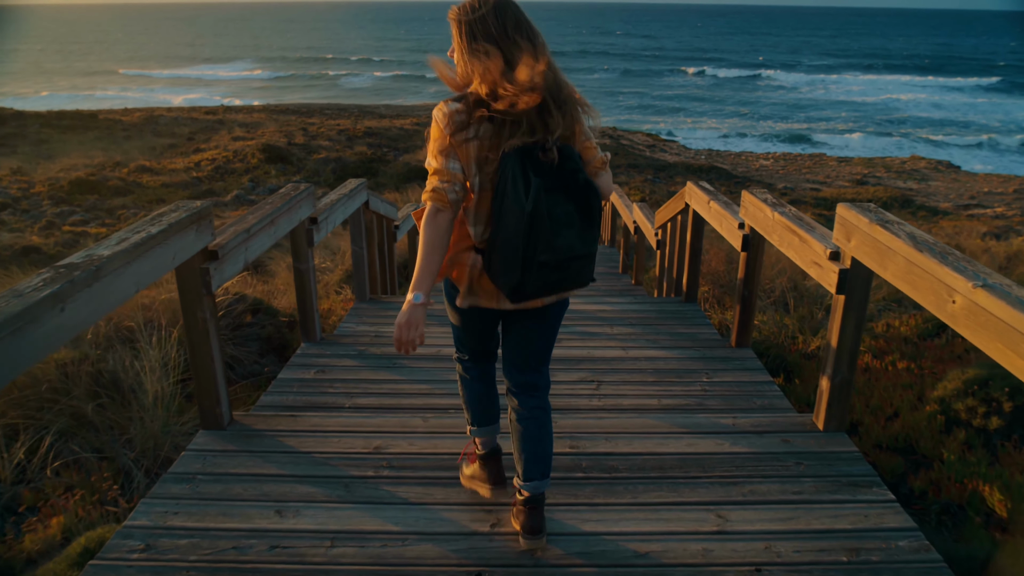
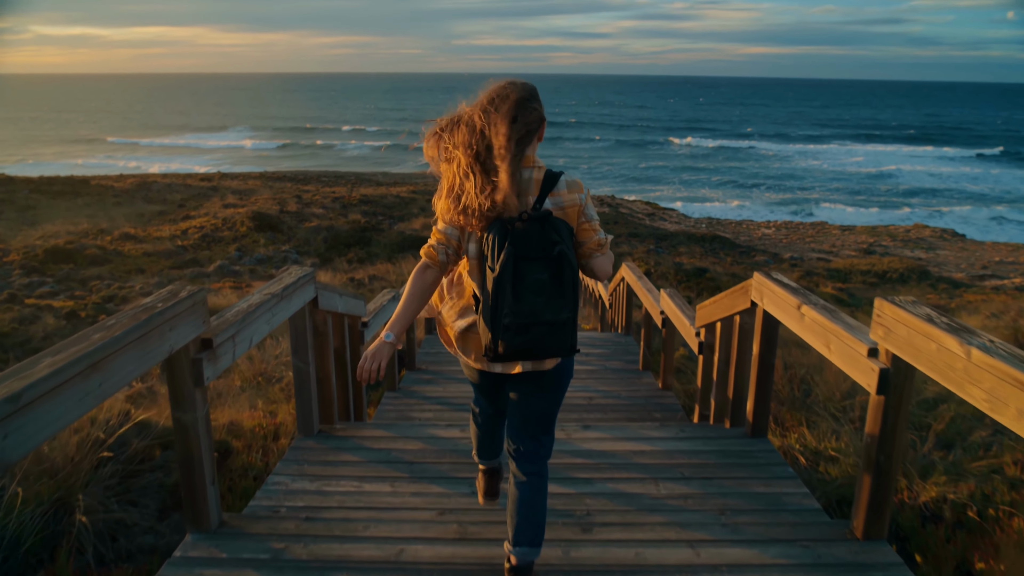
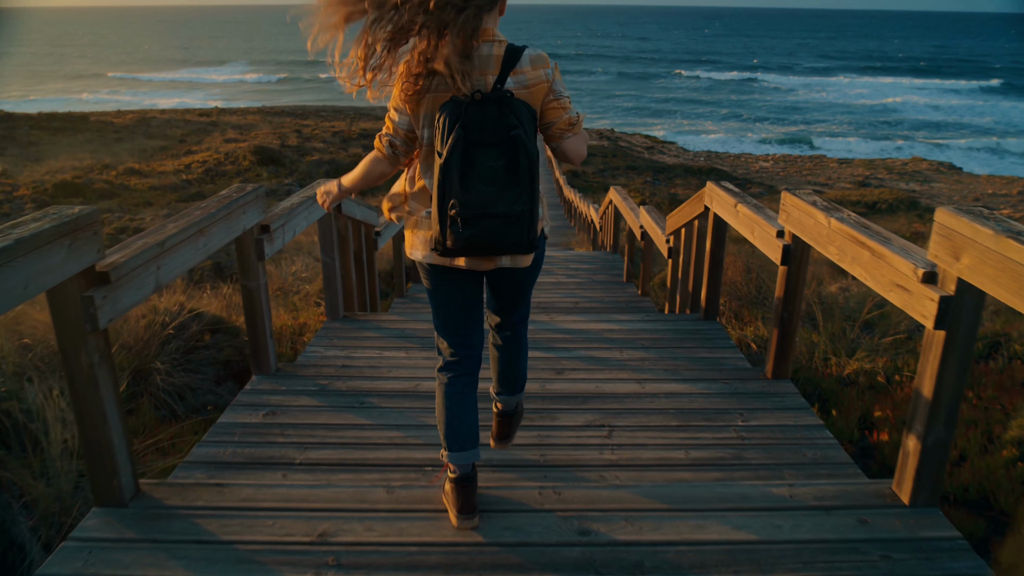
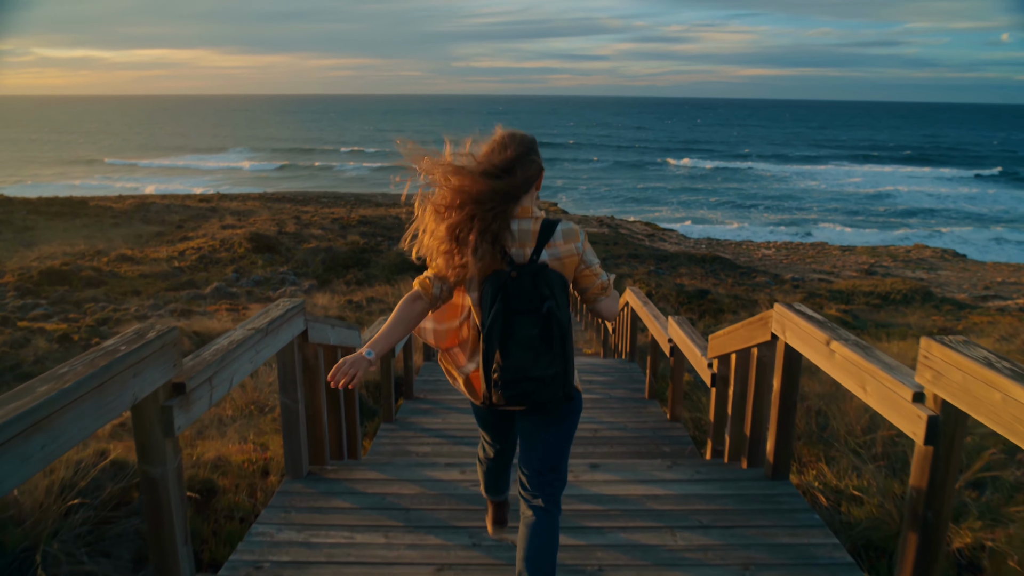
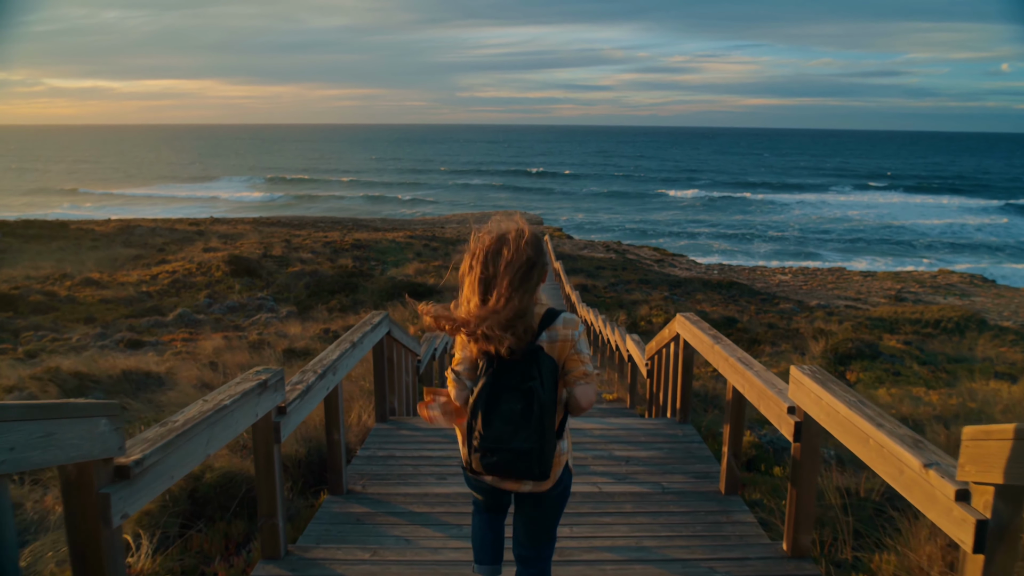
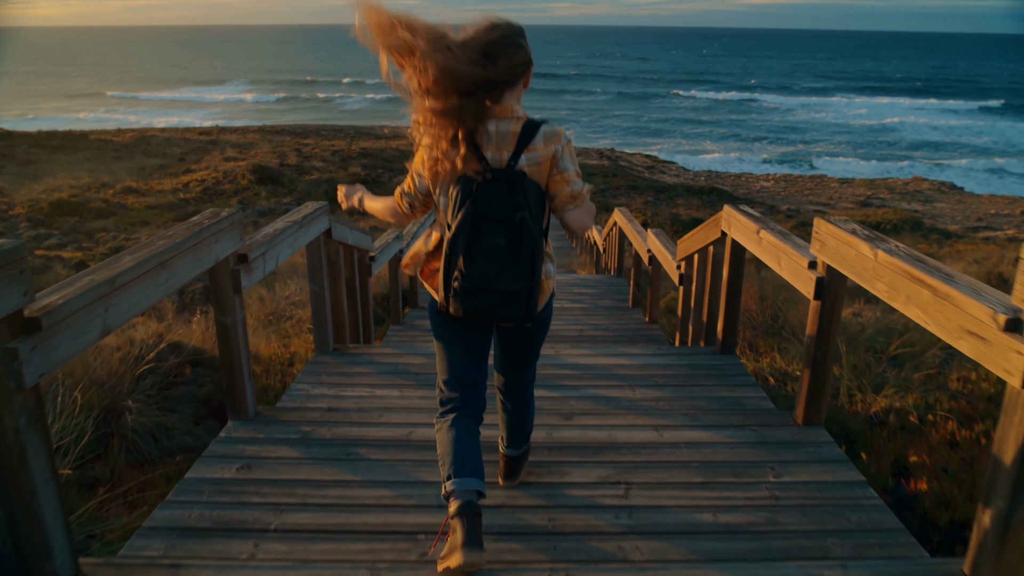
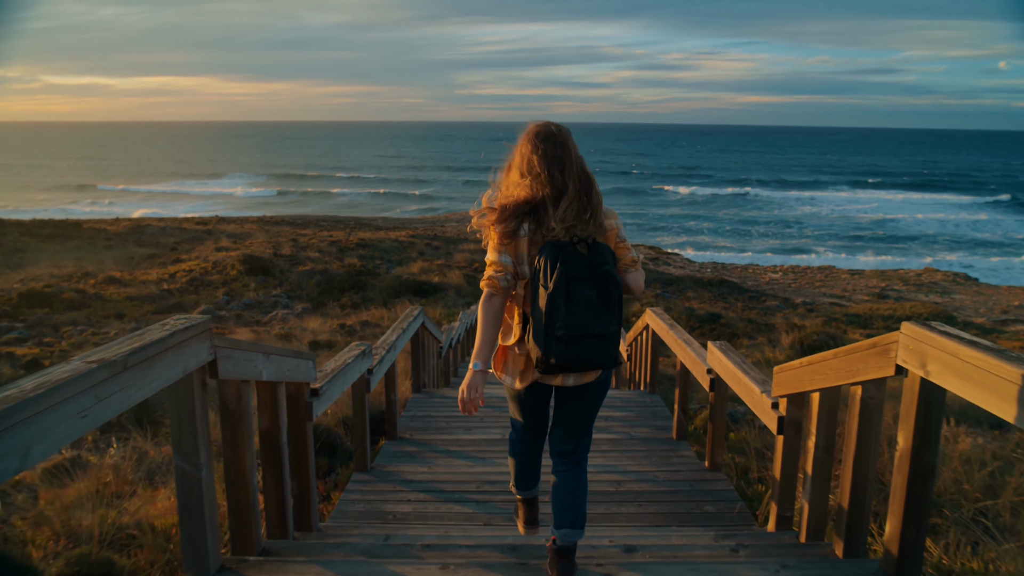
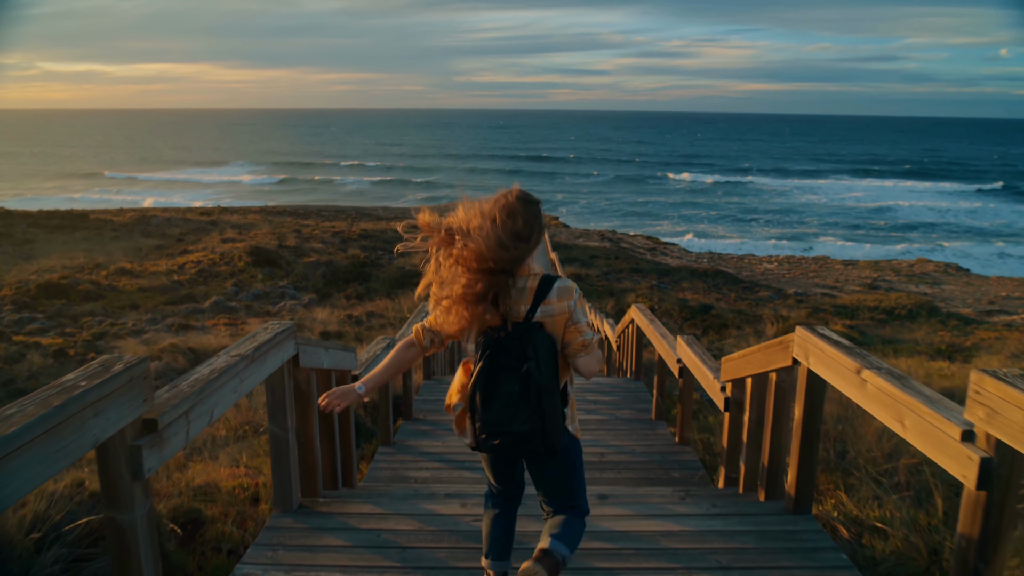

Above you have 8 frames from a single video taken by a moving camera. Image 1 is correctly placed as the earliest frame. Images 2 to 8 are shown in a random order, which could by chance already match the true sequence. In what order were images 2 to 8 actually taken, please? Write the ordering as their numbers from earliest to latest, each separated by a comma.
3, 6, 2, 4, 8, 7, 5
